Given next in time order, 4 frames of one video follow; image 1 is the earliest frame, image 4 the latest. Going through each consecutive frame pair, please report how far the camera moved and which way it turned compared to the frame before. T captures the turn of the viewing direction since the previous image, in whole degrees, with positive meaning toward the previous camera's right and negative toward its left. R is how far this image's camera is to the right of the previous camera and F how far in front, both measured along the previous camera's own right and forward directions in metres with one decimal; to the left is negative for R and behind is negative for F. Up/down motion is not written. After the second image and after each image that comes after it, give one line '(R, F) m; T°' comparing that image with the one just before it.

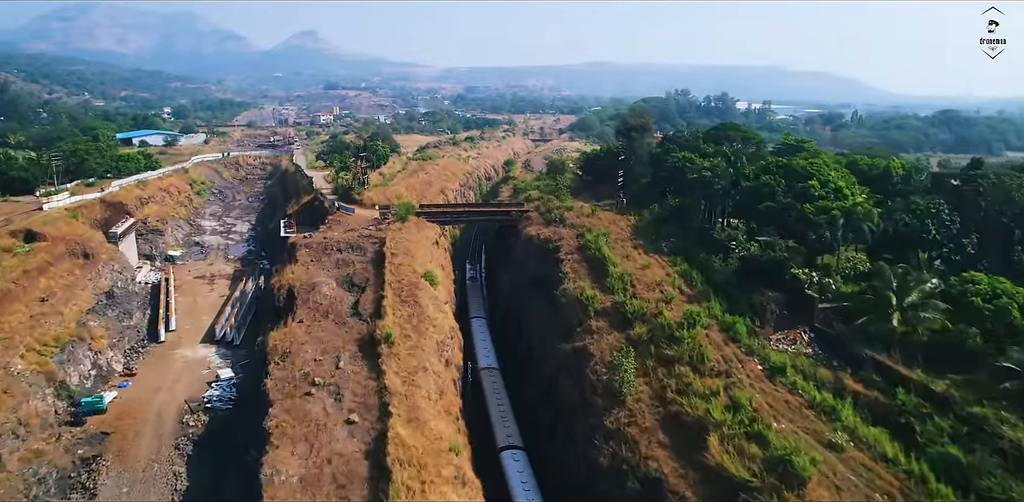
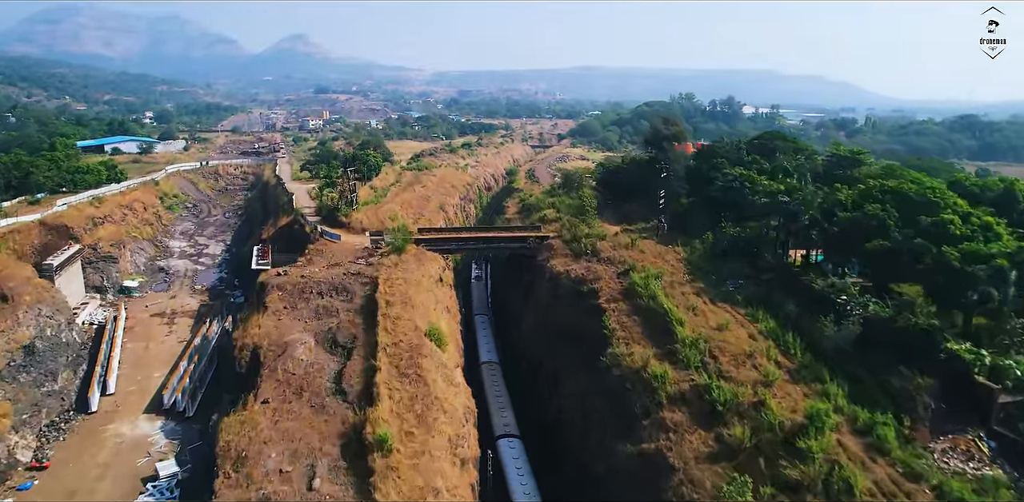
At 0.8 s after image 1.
(-1.4, +6.6) m; +1°
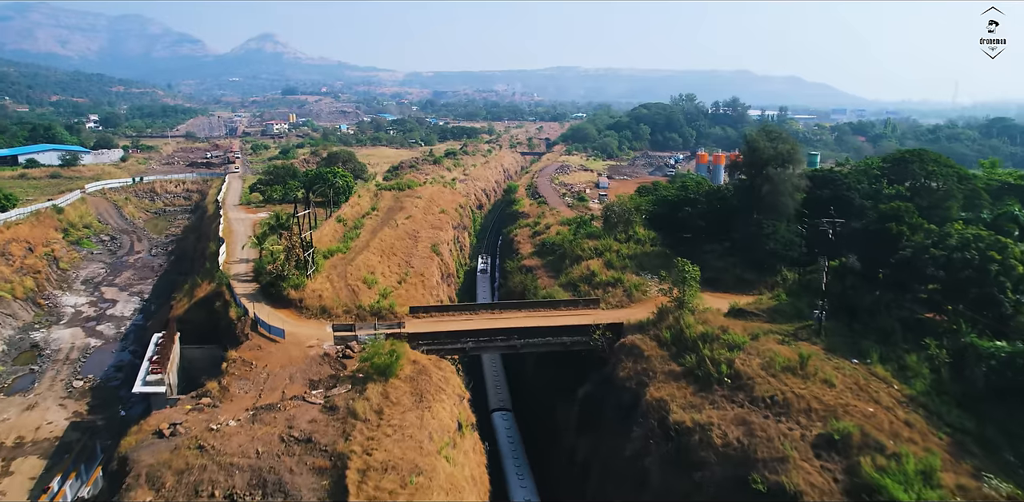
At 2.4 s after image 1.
(-2.7, +13.3) m; +2°
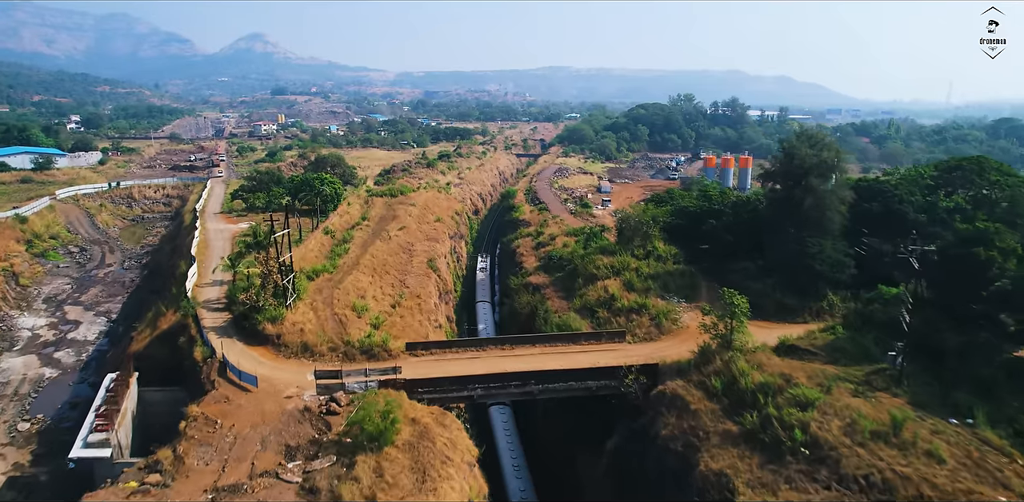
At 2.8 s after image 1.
(-0.7, +3.4) m; +1°
